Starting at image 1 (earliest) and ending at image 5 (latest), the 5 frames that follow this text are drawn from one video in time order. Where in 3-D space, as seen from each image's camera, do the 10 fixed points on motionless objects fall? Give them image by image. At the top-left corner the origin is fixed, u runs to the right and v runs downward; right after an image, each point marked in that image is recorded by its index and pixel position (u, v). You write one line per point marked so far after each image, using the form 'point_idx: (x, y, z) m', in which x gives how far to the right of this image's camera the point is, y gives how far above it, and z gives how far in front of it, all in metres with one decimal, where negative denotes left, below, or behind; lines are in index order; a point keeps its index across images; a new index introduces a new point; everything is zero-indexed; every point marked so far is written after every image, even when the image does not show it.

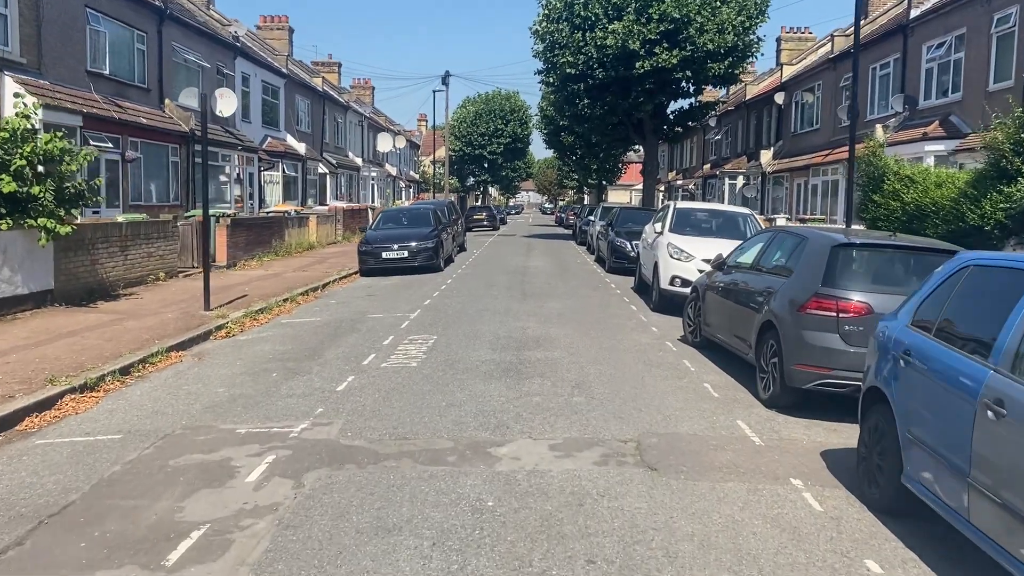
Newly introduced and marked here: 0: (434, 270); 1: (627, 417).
0: (-1.8, +0.4, +19.8) m
1: (+0.9, -1.0, +6.6) m
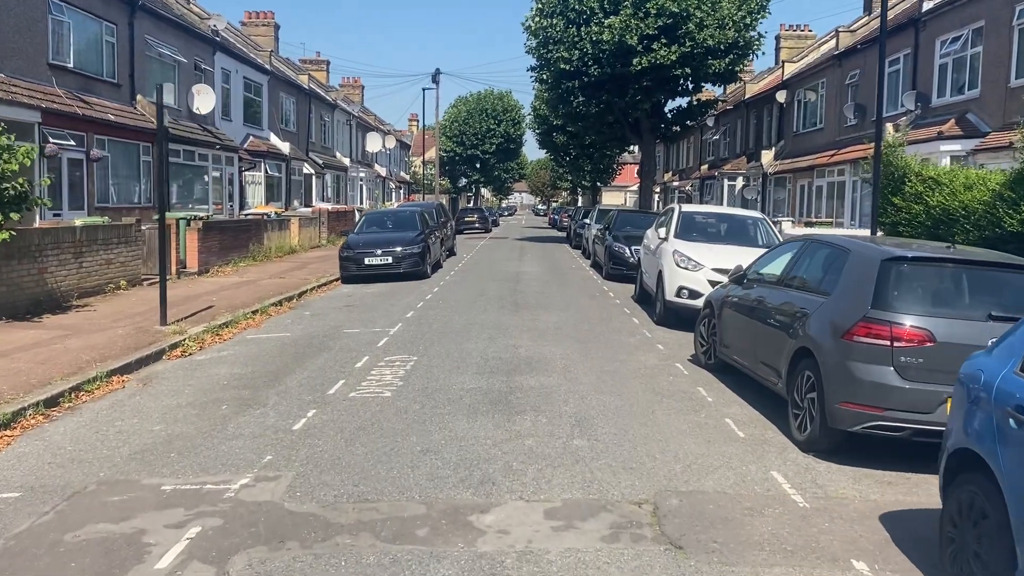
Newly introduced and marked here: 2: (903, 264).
0: (-2.0, +0.3, +18.6) m
1: (+0.8, -1.2, +5.5) m
2: (+2.7, +0.2, +5.9) m
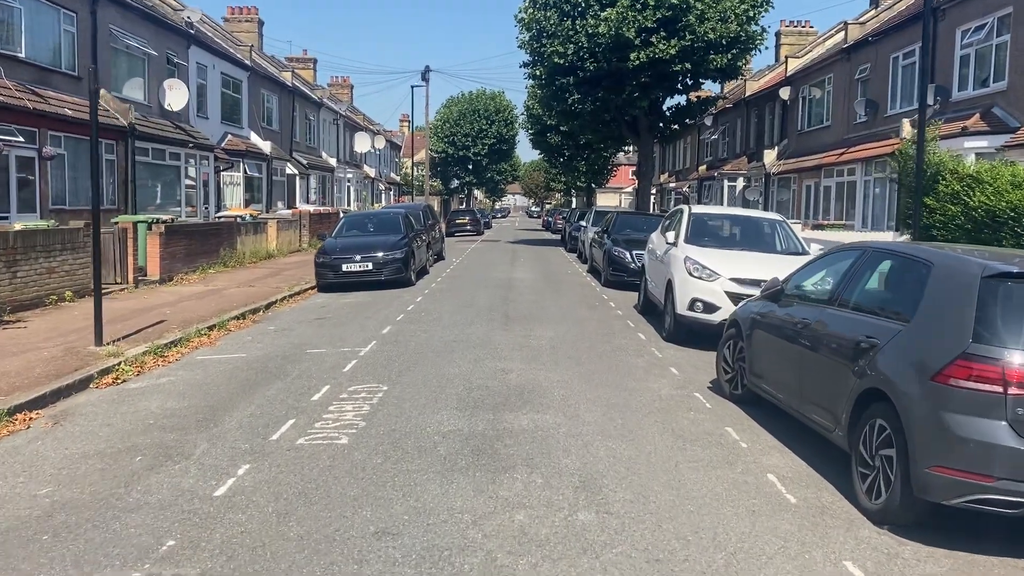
0: (-2.2, +0.1, +17.2) m
1: (+0.7, -1.3, +4.0) m
2: (+2.6, 0.0, +4.5) m
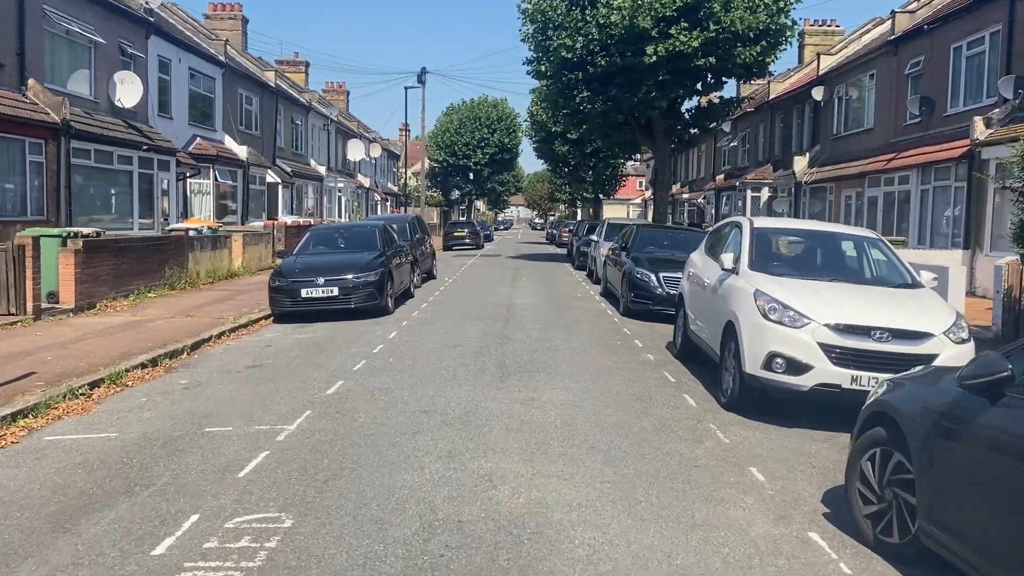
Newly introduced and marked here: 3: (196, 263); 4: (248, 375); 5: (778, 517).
0: (-2.2, -0.4, +14.1) m
1: (+0.7, -1.6, +0.9) m
2: (+2.6, -0.3, +1.4) m
3: (-6.5, +0.5, +17.8) m
4: (-2.8, -0.9, +9.1) m
5: (+1.5, -1.3, +4.8) m
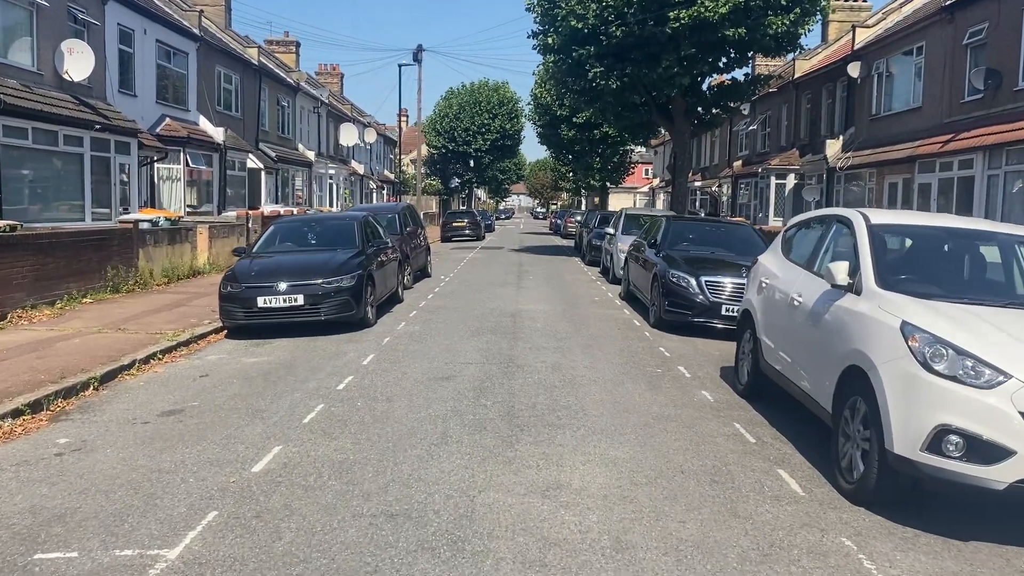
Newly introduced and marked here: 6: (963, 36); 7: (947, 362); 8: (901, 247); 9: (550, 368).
0: (-2.1, -0.5, +11.5) m
1: (+0.8, -1.9, -1.7) m
2: (+2.7, -0.5, -1.2) m
3: (-6.4, +0.5, +15.2) m
4: (-2.7, -1.1, +6.5) m
5: (+1.6, -1.5, +2.3) m
6: (+10.2, +5.7, +19.1) m
7: (+2.2, -0.4, +4.5) m
8: (+2.8, +0.3, +6.2) m
9: (+0.4, -0.8, +8.4) m
